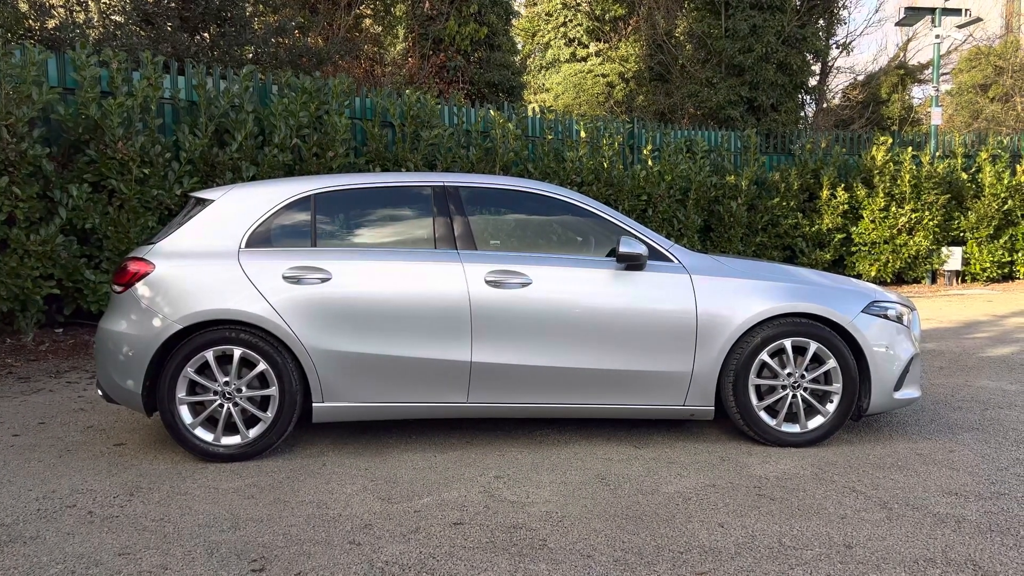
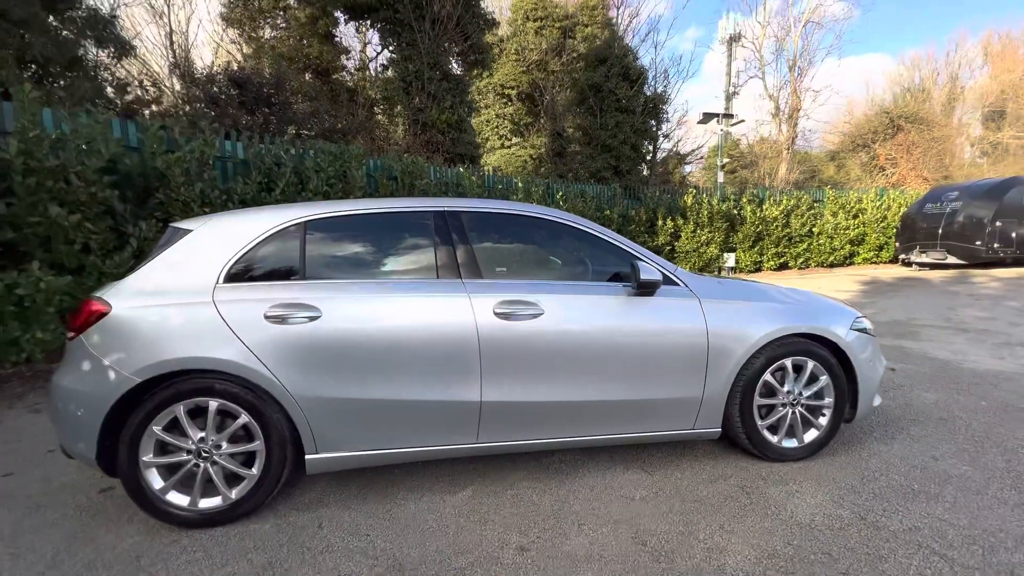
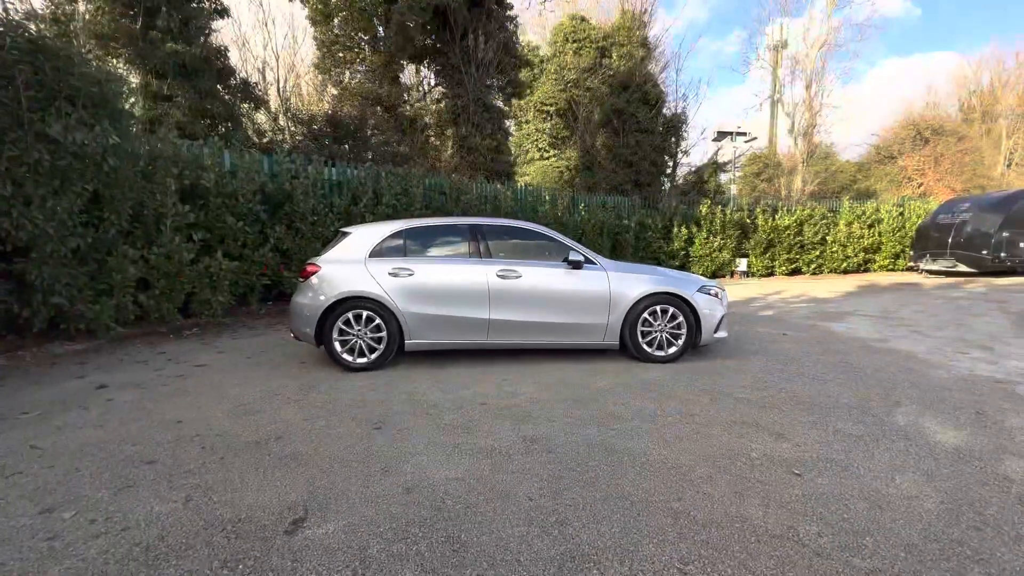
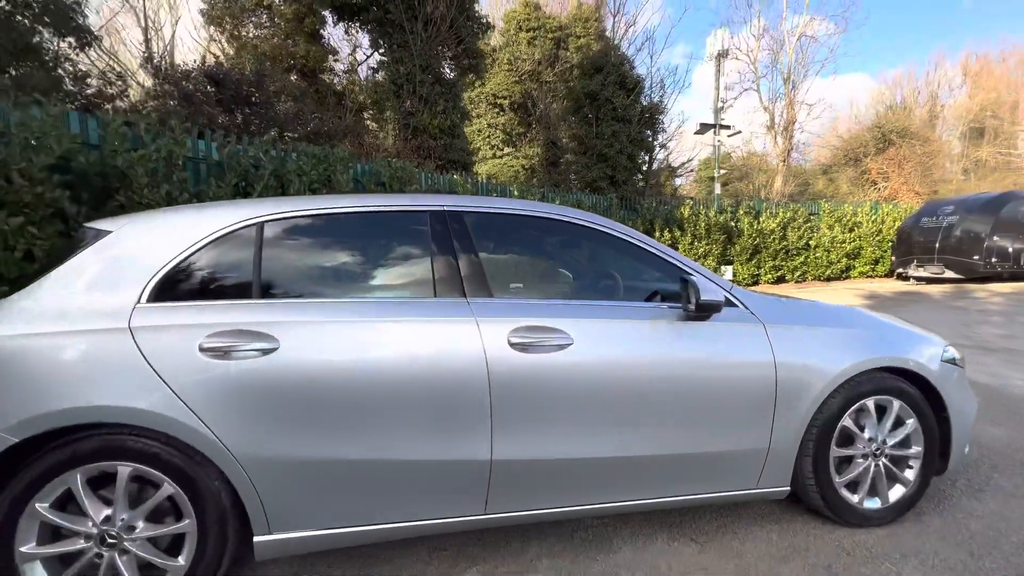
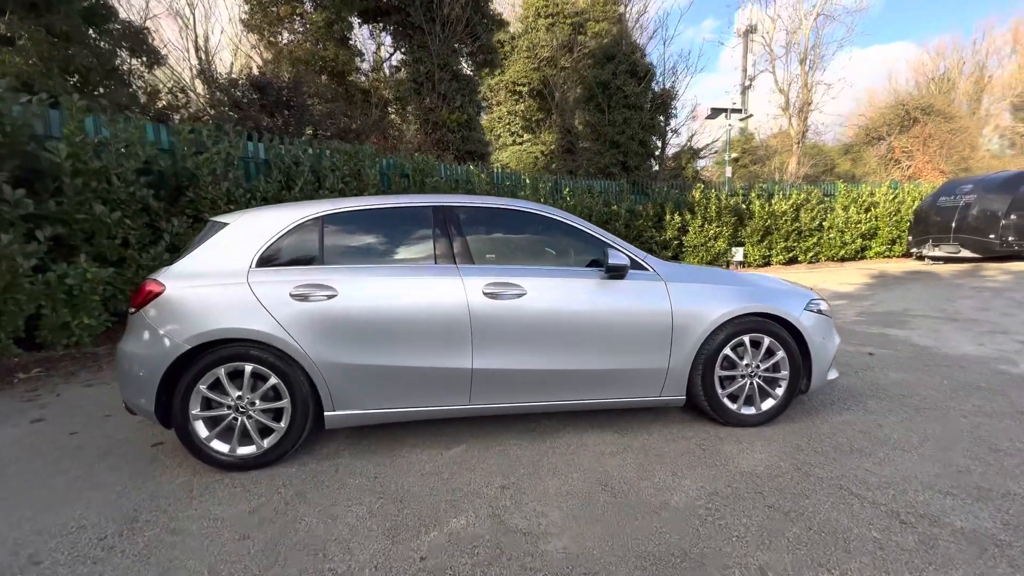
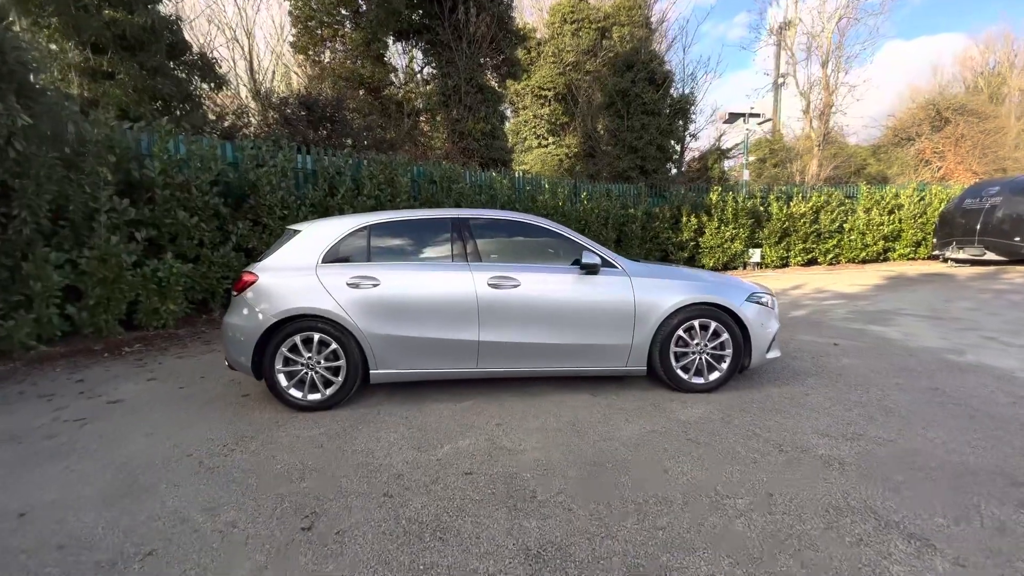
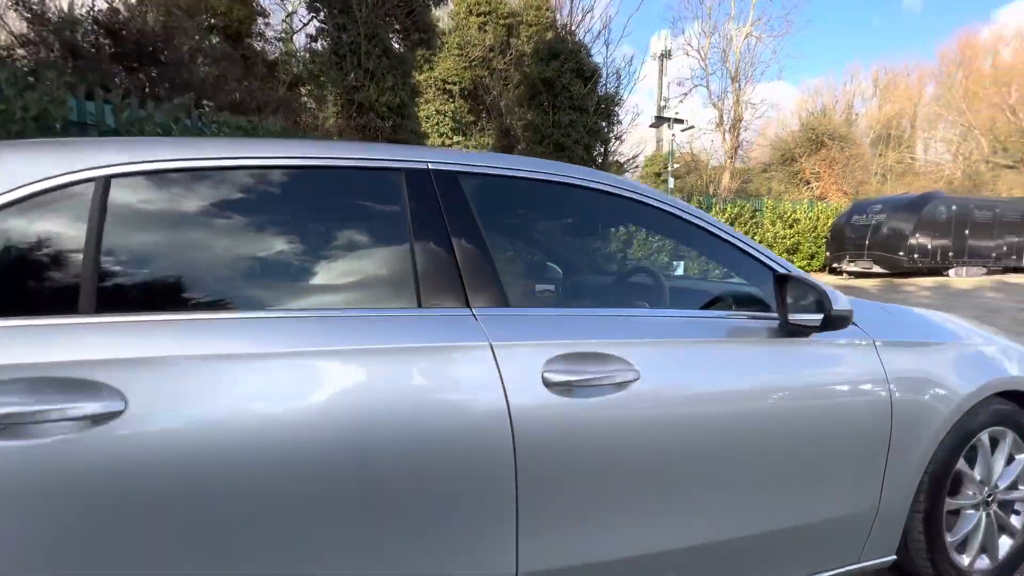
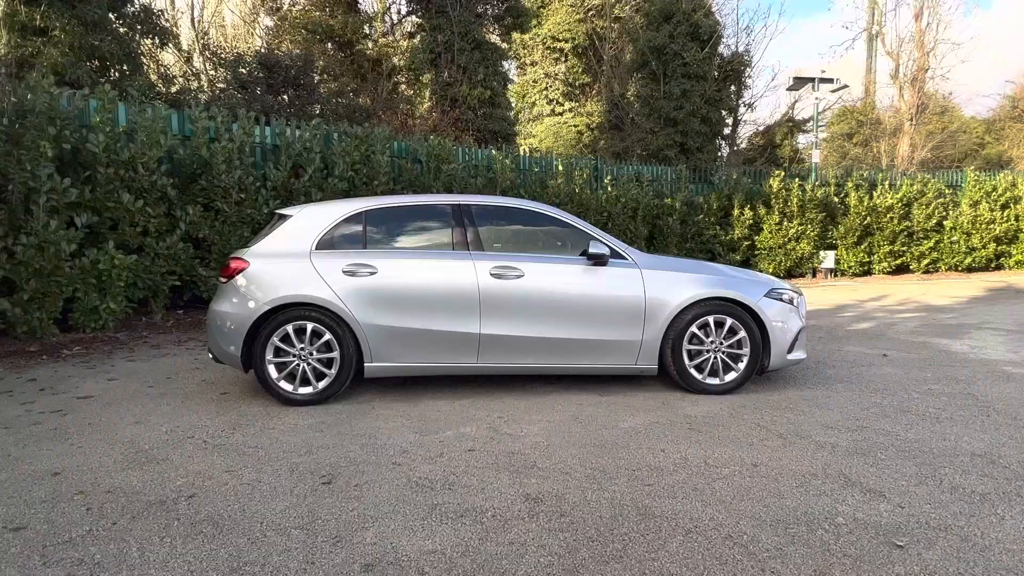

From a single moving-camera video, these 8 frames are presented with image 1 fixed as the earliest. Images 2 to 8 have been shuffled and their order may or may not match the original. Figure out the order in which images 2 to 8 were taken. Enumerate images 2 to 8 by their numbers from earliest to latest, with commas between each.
8, 3, 6, 5, 2, 4, 7
